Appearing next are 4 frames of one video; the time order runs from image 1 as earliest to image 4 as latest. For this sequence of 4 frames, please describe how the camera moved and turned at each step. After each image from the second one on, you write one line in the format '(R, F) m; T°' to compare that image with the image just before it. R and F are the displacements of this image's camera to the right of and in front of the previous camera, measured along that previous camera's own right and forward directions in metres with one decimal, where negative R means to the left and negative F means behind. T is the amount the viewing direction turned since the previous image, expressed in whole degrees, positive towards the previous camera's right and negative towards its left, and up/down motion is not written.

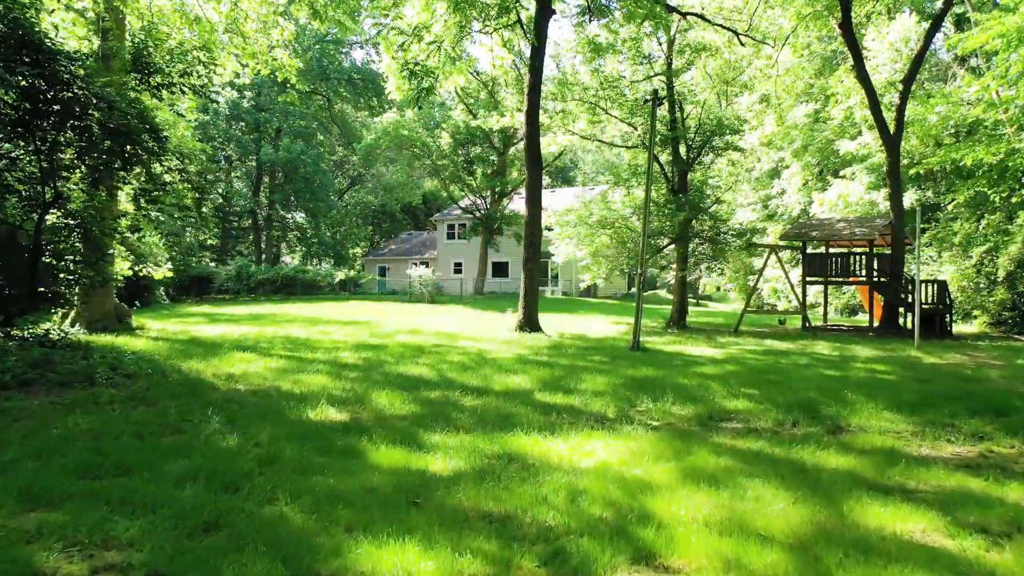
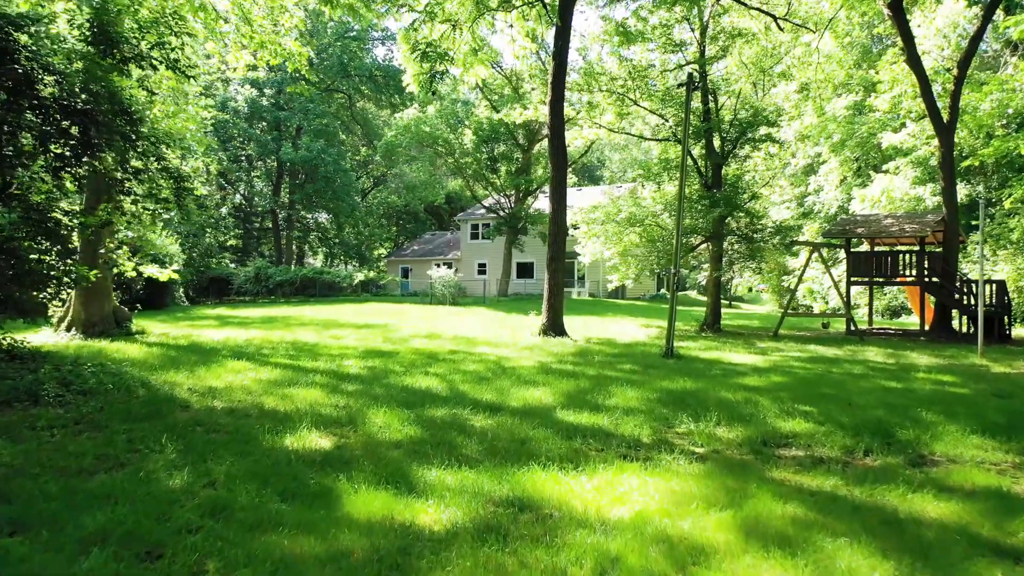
(+0.1, +0.8) m; -2°
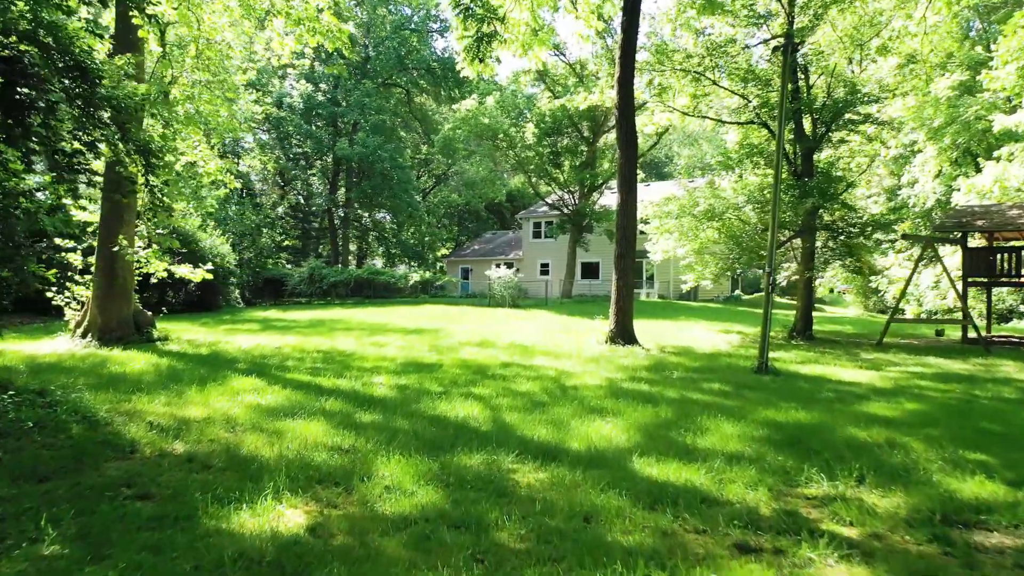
(0.0, +1.3) m; -5°
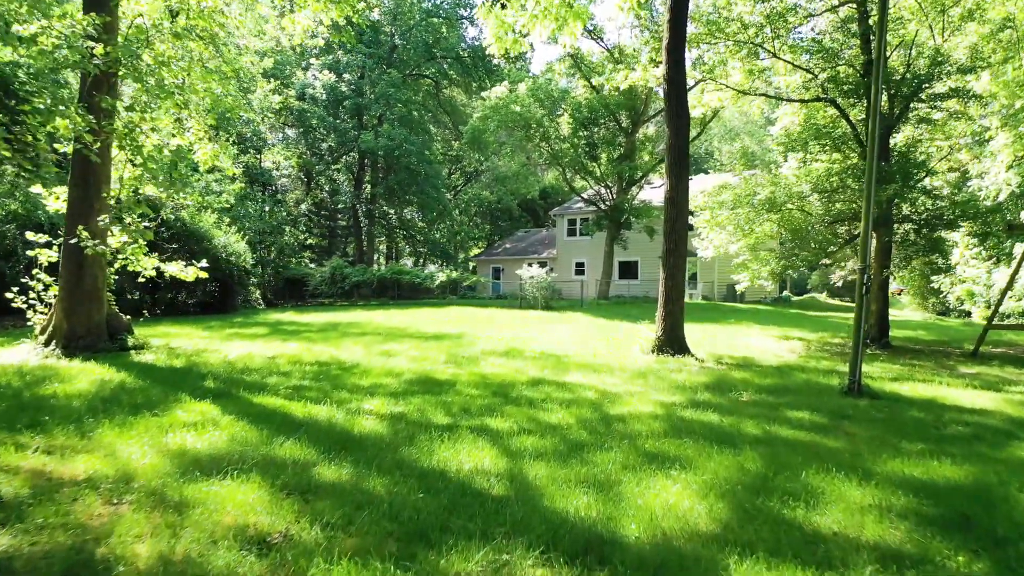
(0.0, +1.4) m; -2°
